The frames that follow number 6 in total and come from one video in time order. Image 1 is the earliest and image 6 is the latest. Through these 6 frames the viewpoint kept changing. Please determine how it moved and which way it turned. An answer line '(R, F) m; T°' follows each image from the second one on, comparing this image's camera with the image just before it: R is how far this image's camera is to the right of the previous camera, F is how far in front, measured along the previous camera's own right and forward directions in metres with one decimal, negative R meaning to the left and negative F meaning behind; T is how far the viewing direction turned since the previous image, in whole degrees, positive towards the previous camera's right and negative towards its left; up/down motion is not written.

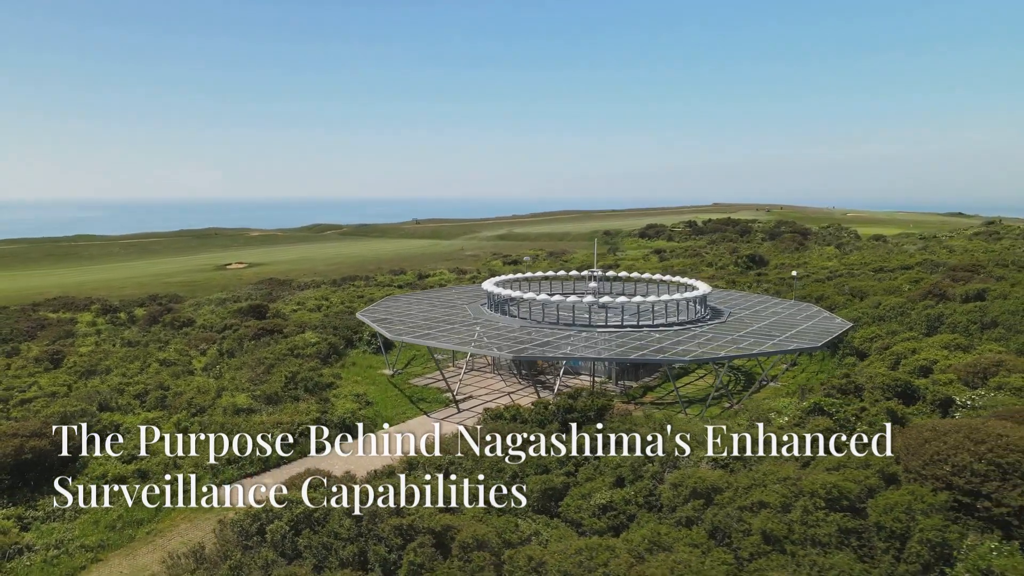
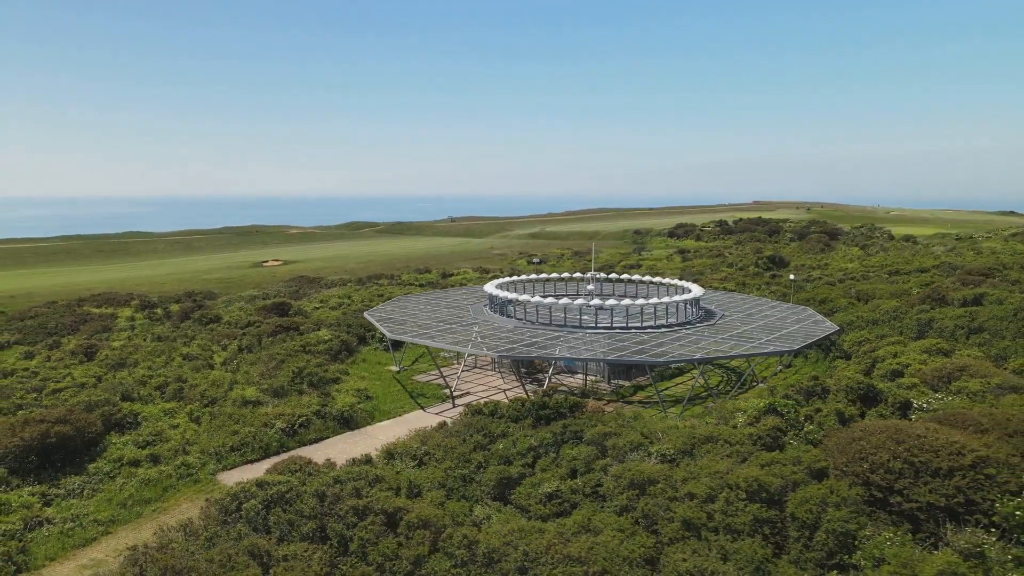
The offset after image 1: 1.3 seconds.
(+2.3, -1.4) m; -3°
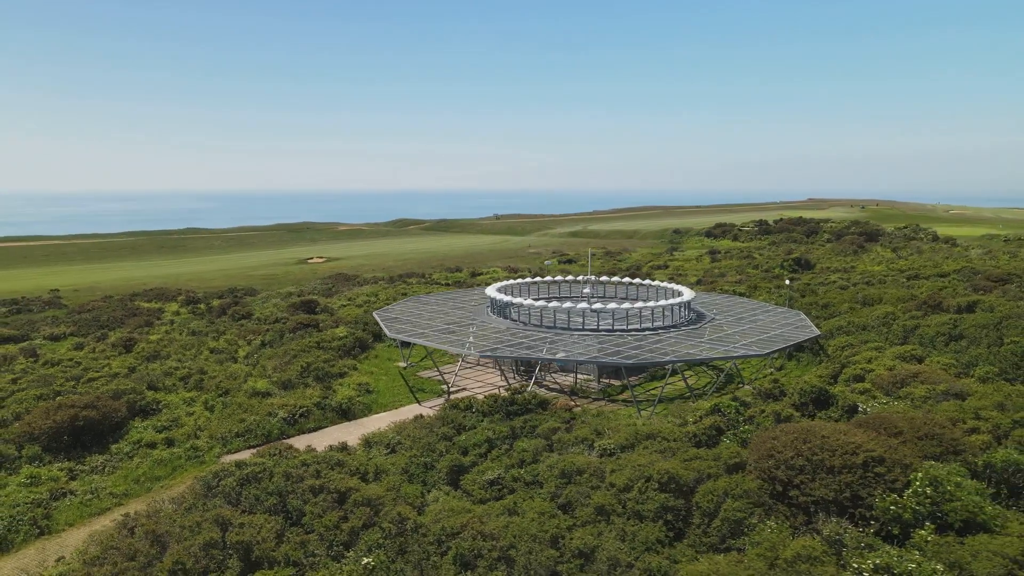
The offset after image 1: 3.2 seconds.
(+3.0, -1.7) m; -4°
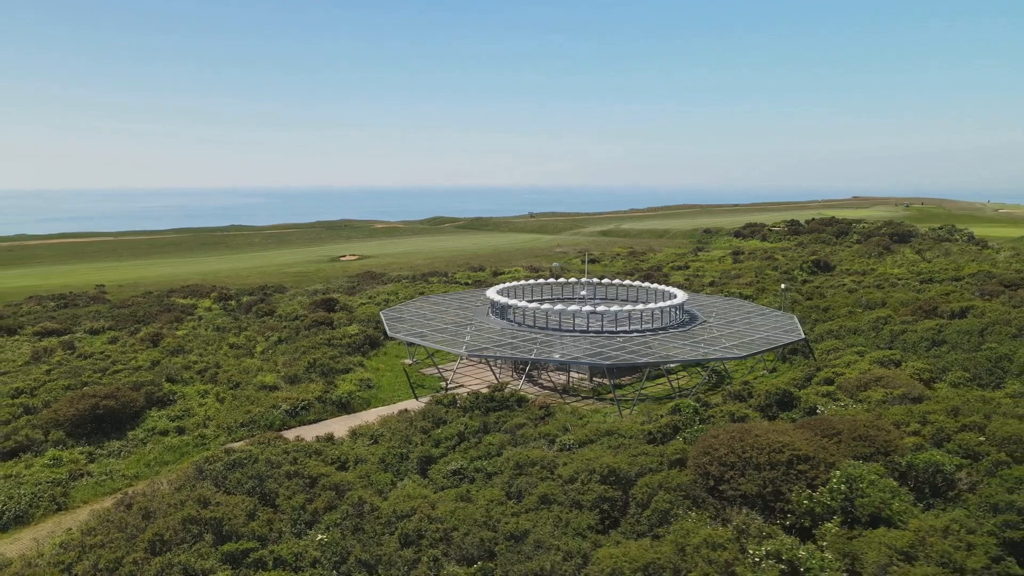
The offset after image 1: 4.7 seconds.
(+2.4, -1.4) m; -3°
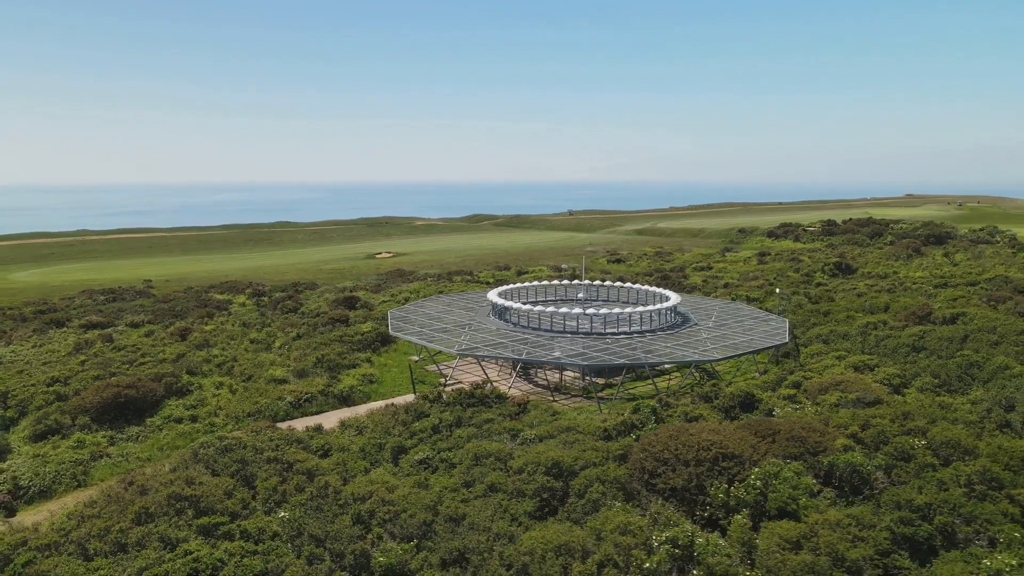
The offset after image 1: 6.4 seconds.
(+2.7, -1.5) m; -3°
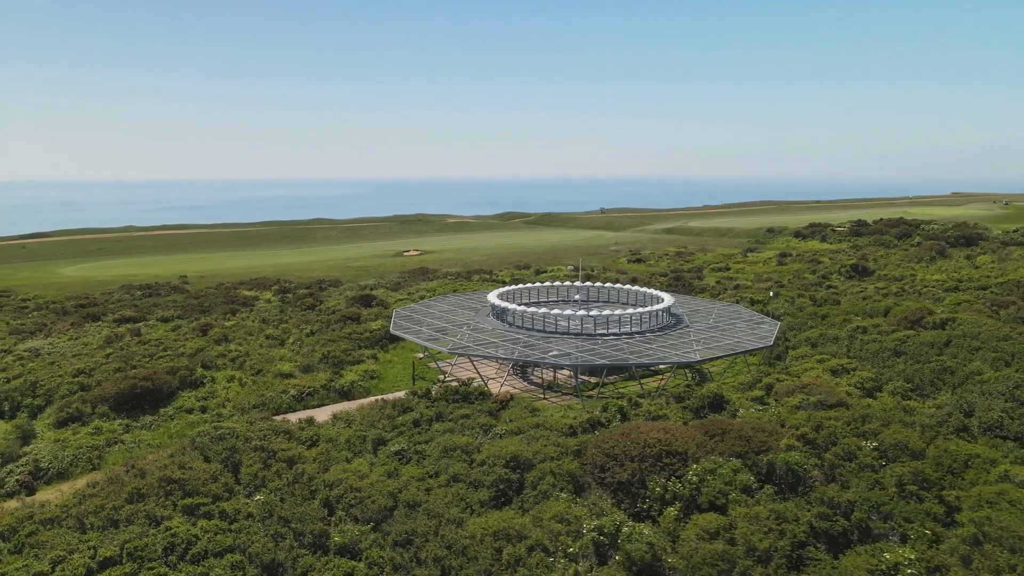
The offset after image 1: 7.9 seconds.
(+2.3, -1.3) m; -3°
